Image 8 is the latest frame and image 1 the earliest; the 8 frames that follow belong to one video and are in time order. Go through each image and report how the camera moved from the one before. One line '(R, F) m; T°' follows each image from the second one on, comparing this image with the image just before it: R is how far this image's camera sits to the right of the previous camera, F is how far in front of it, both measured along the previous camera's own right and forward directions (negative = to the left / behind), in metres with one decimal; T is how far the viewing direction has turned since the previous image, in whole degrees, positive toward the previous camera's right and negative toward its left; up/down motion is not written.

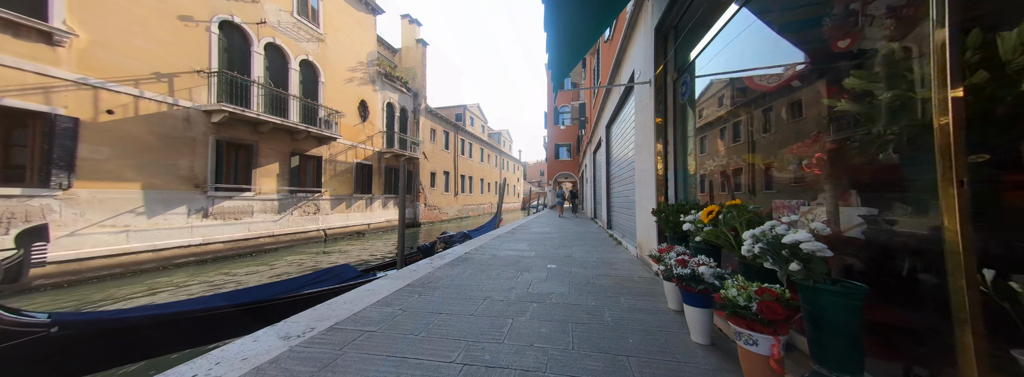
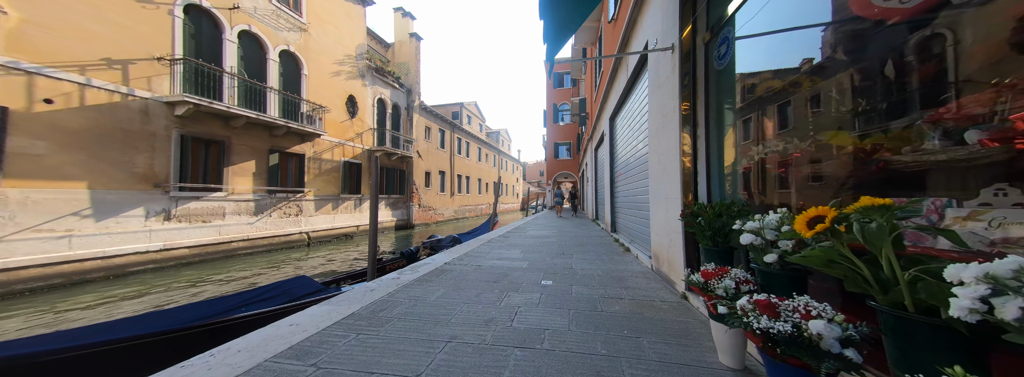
(+0.2, +0.8) m; 0°
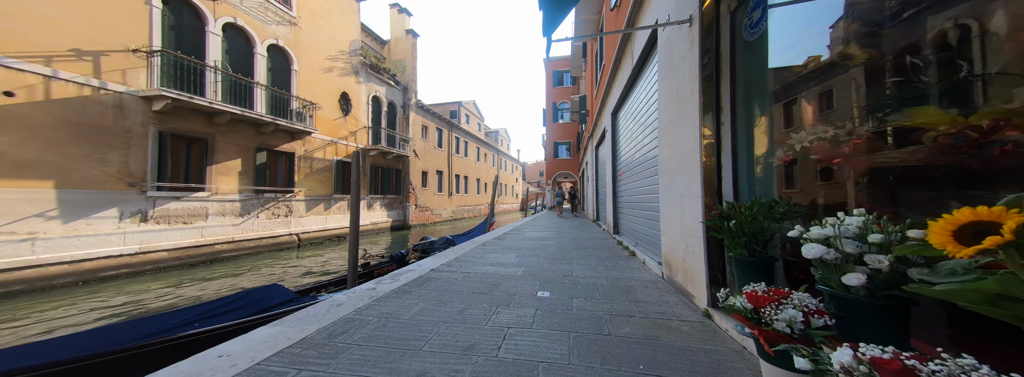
(+0.1, +0.4) m; 0°
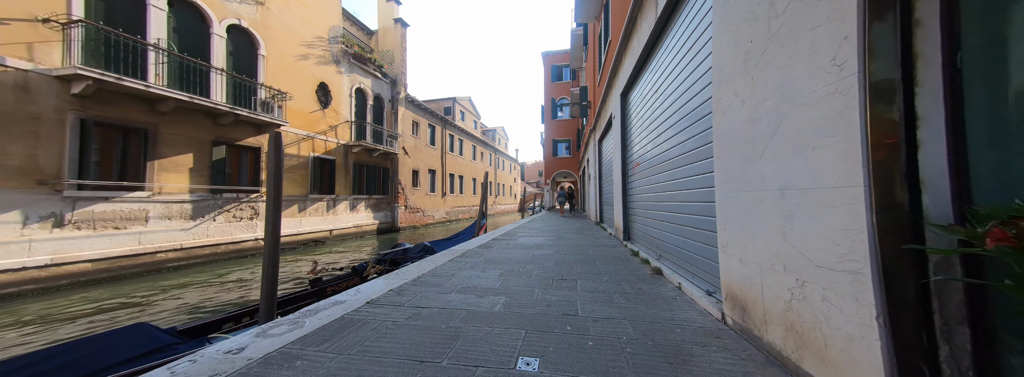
(+0.2, +1.3) m; 0°
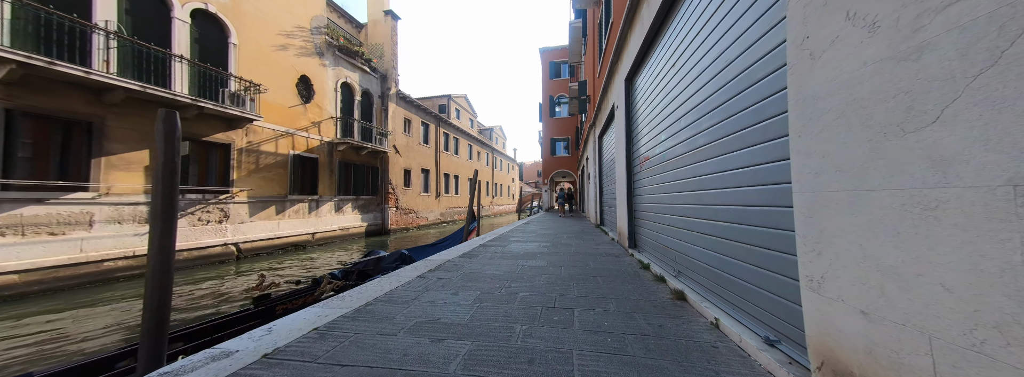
(+0.2, +0.8) m; 0°
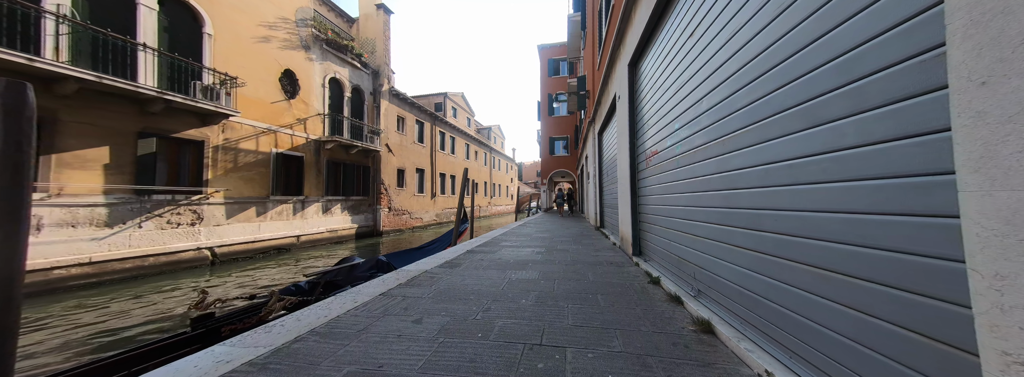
(+0.2, +0.6) m; 0°
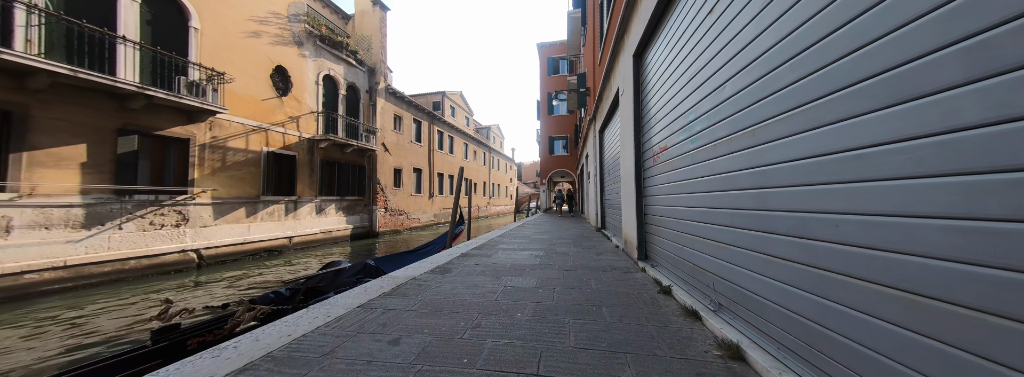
(+0.1, +0.3) m; 0°
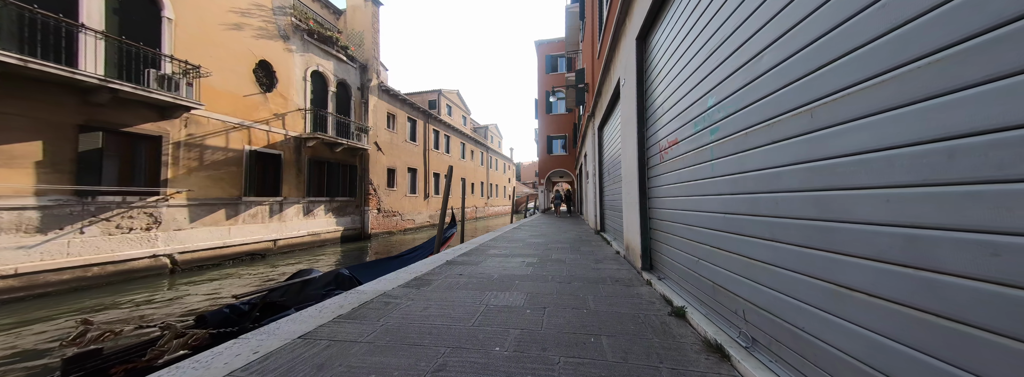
(+0.2, +0.5) m; 0°
